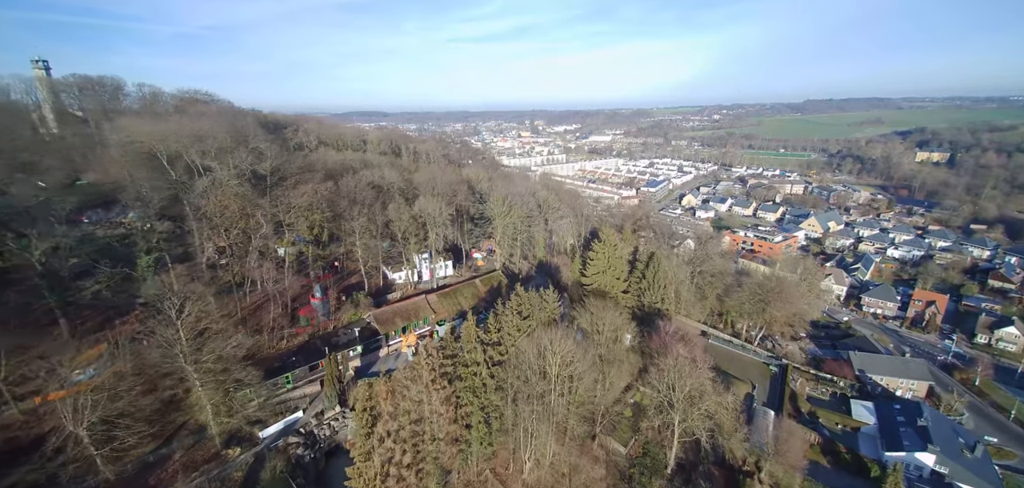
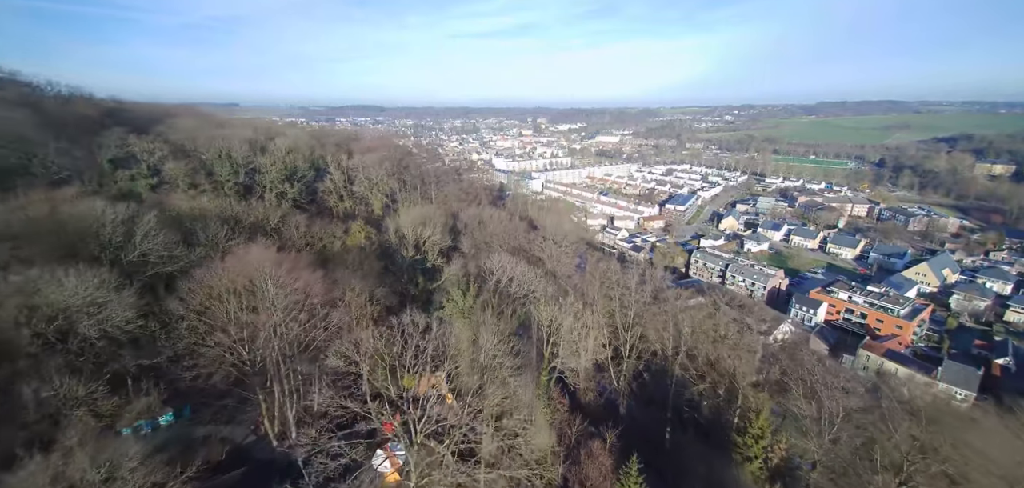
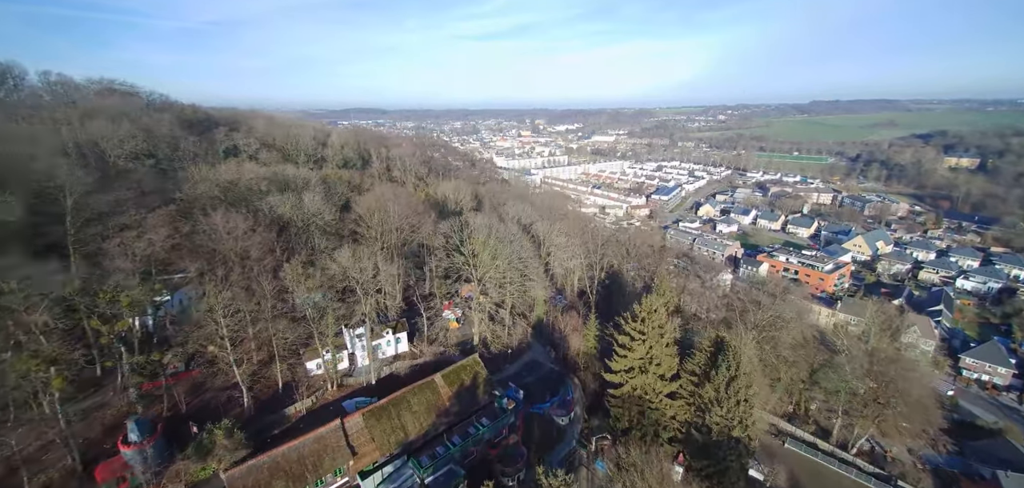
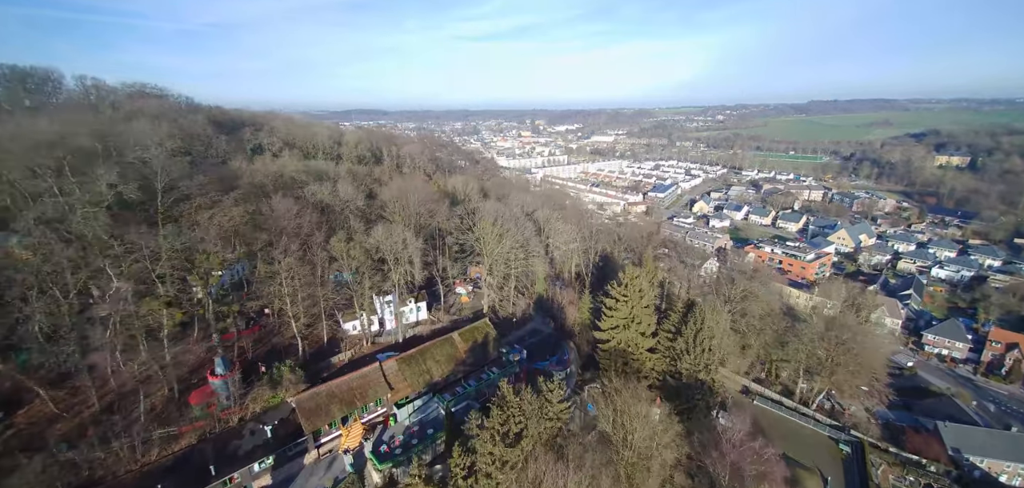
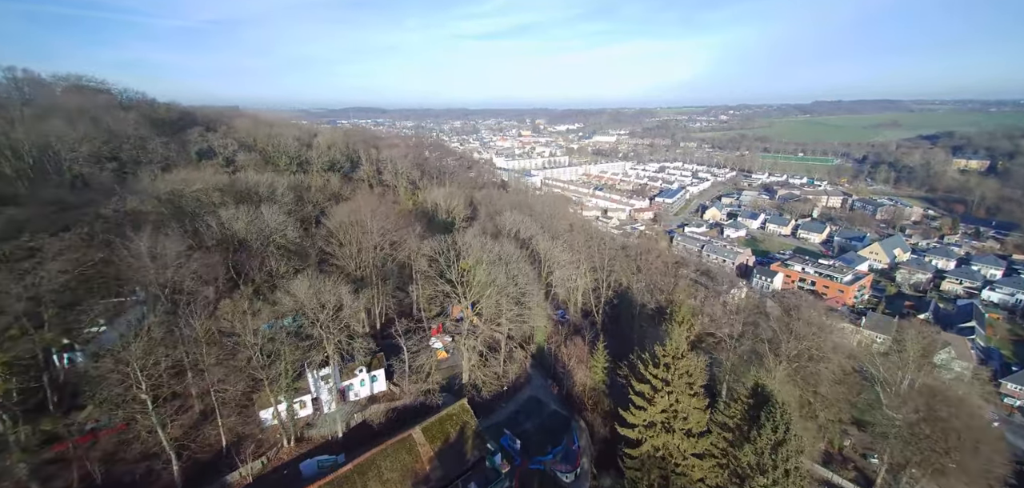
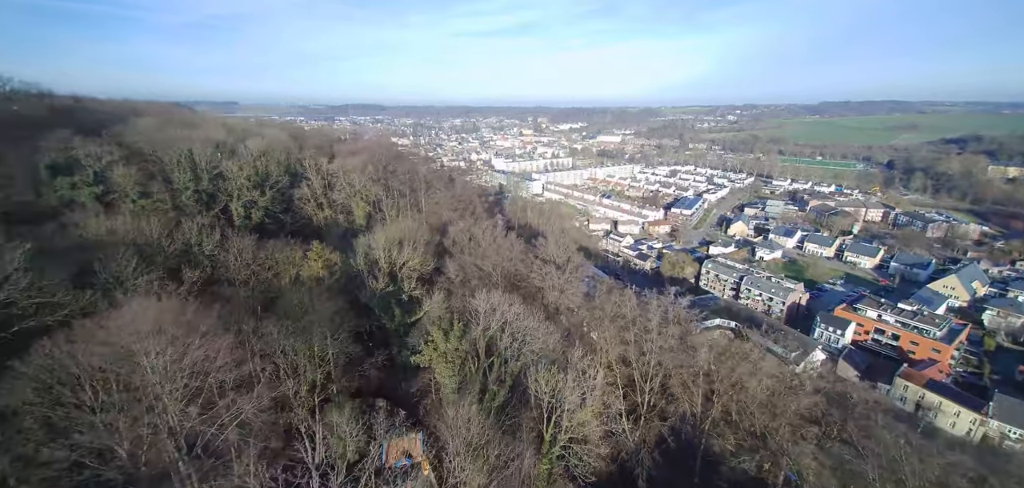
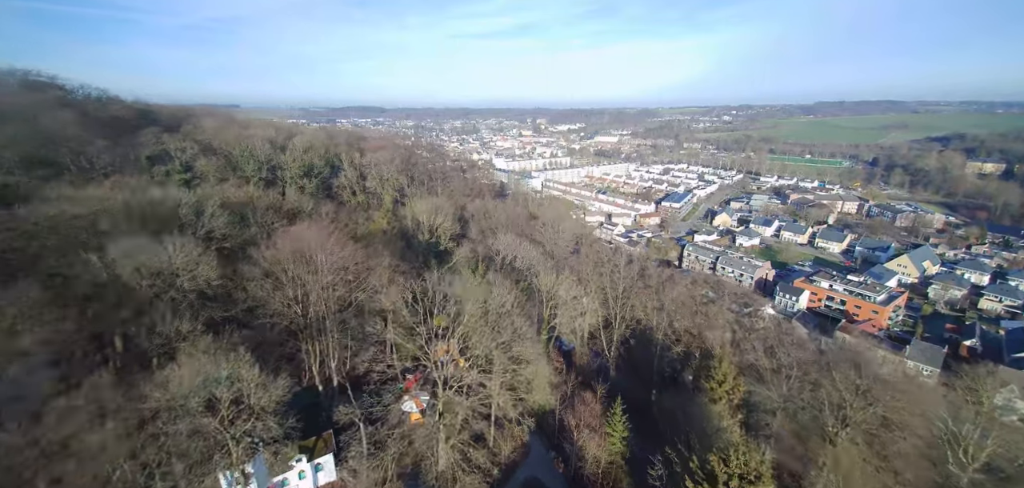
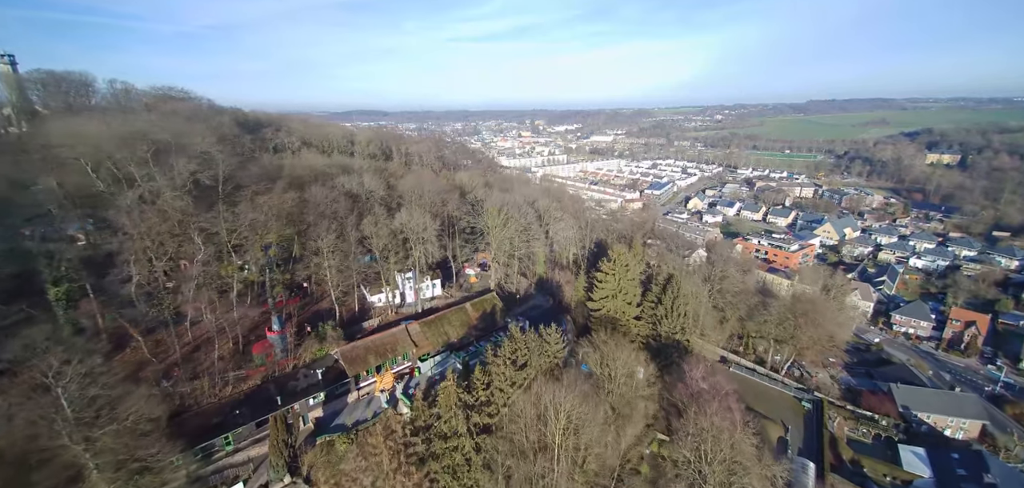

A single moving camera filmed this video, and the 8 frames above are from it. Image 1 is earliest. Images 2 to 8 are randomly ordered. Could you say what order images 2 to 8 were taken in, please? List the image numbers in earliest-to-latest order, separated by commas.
8, 4, 3, 5, 7, 2, 6
